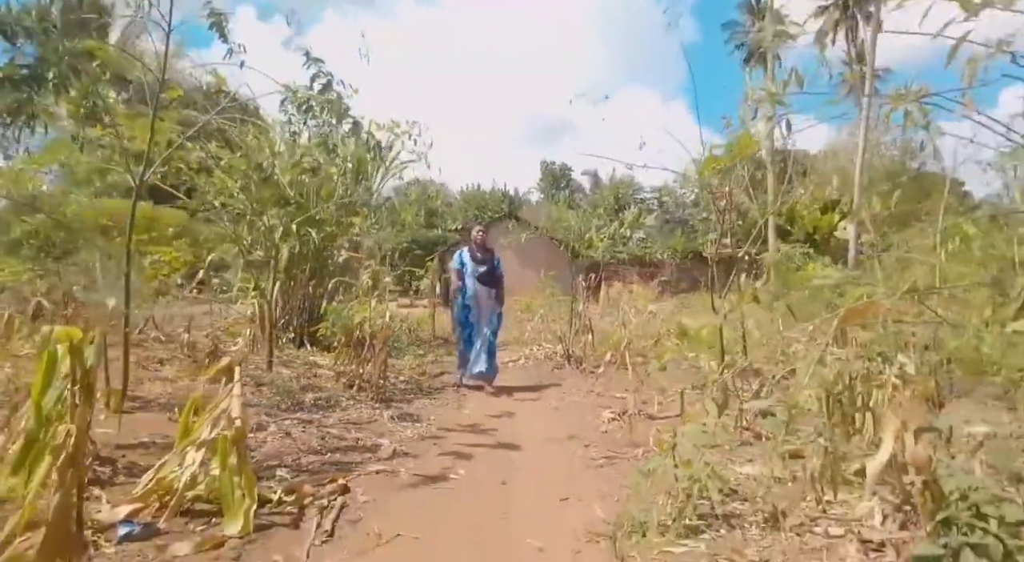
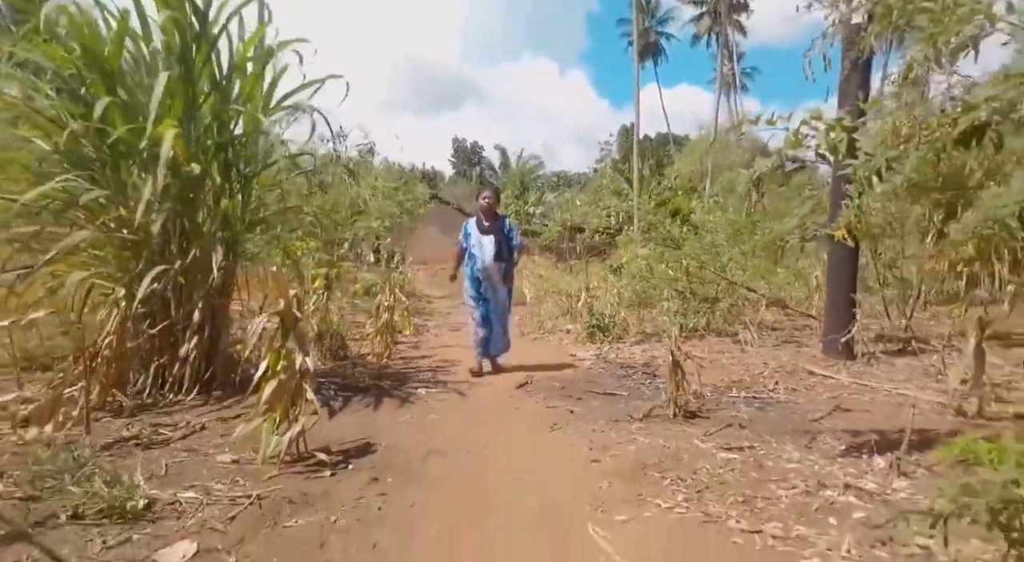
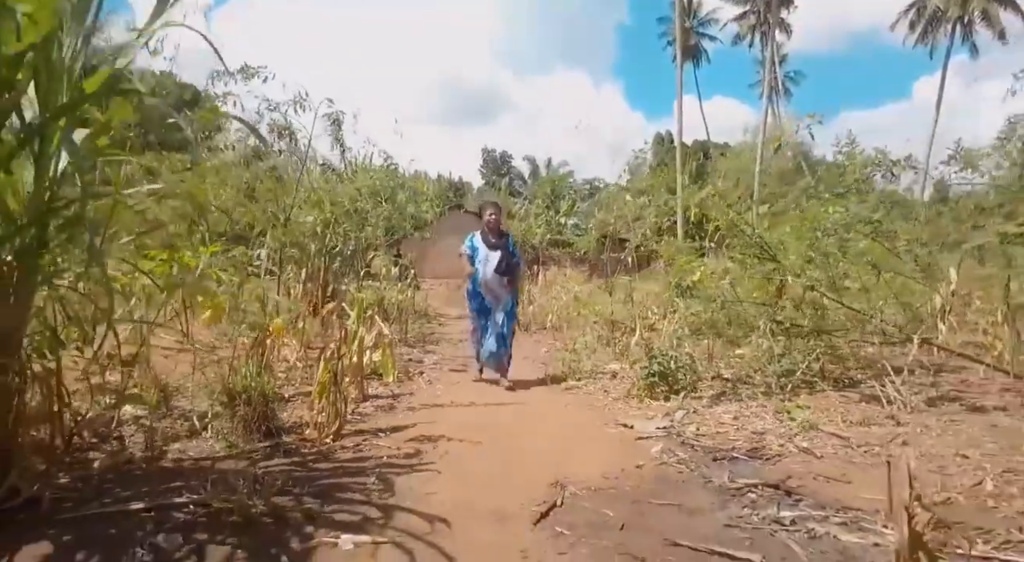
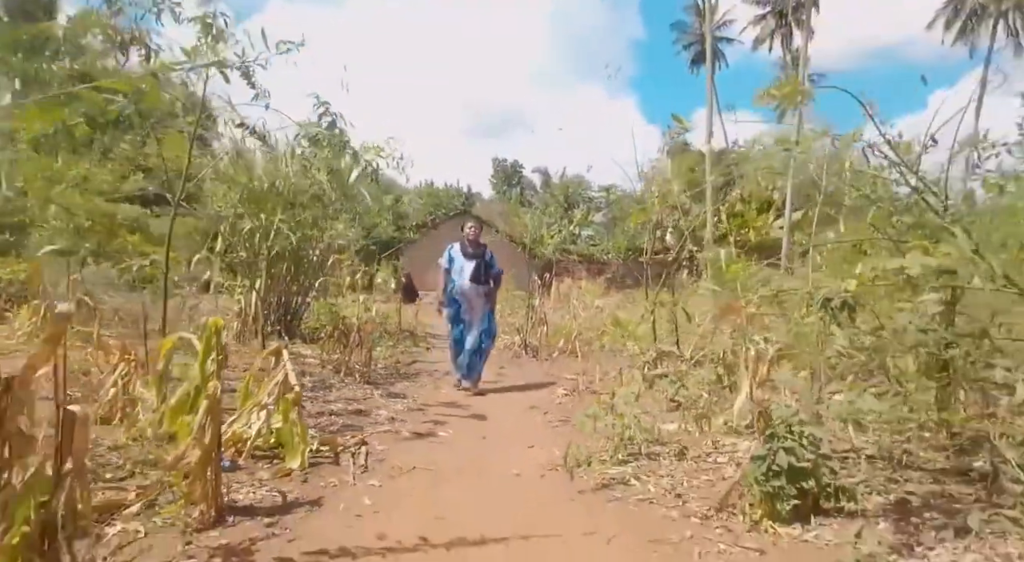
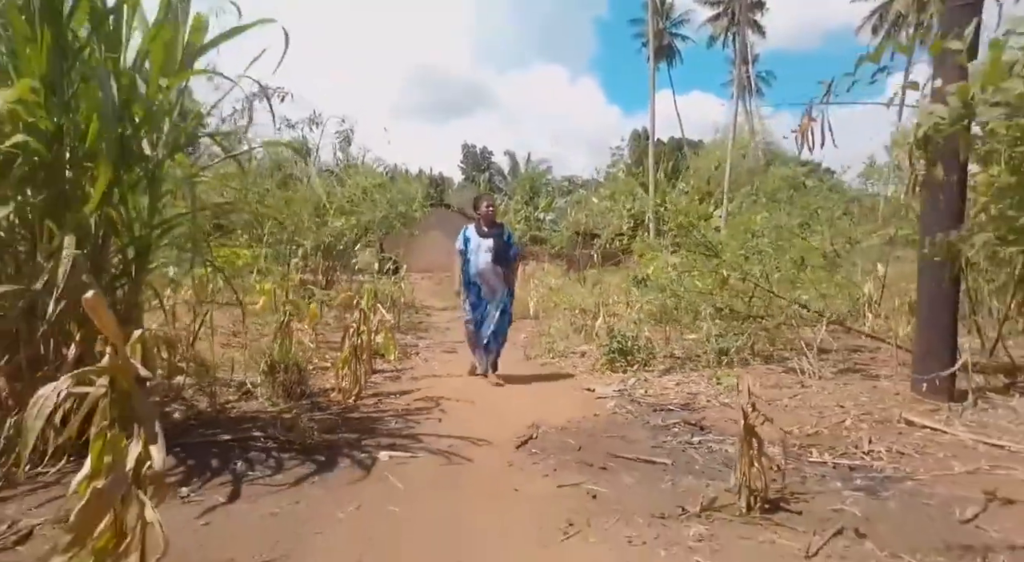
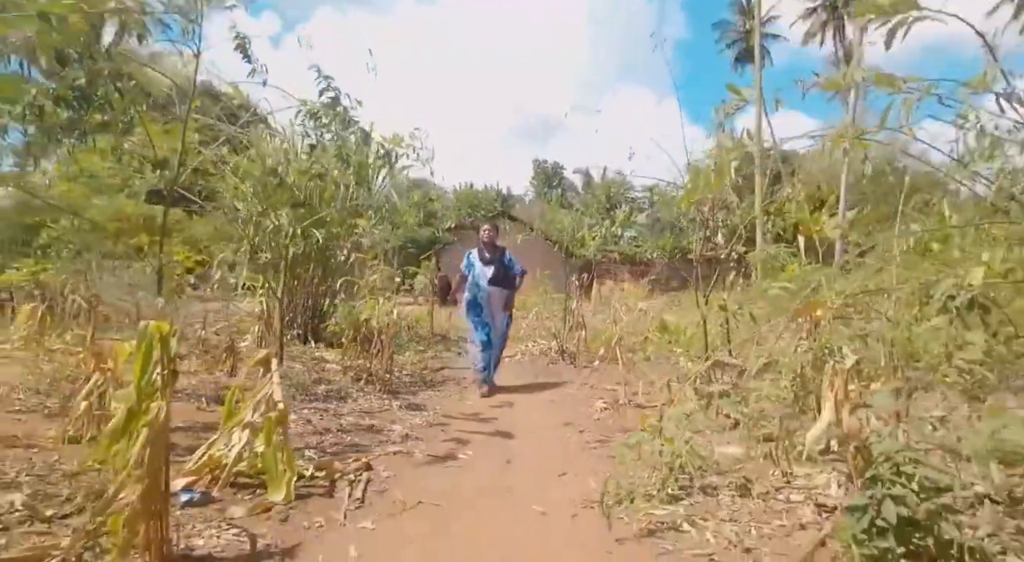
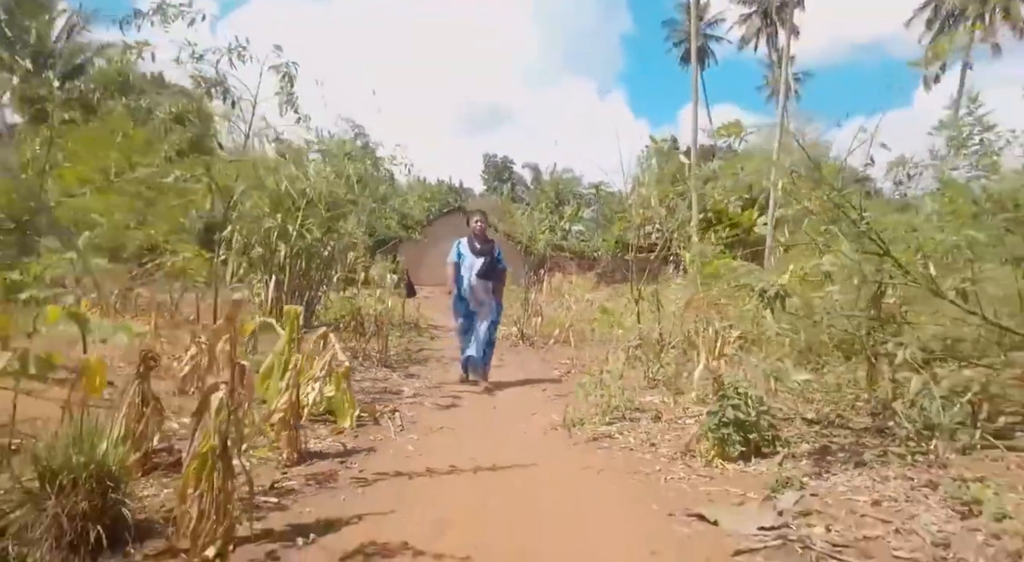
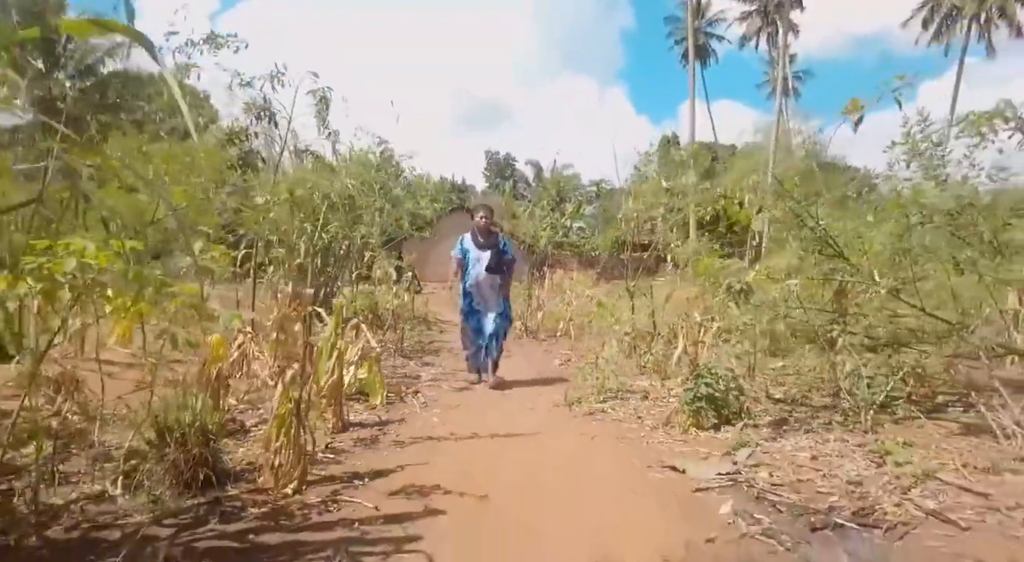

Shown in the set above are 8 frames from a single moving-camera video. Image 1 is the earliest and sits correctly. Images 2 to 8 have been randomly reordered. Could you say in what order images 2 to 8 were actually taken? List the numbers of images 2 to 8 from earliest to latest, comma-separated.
6, 4, 7, 8, 3, 5, 2
